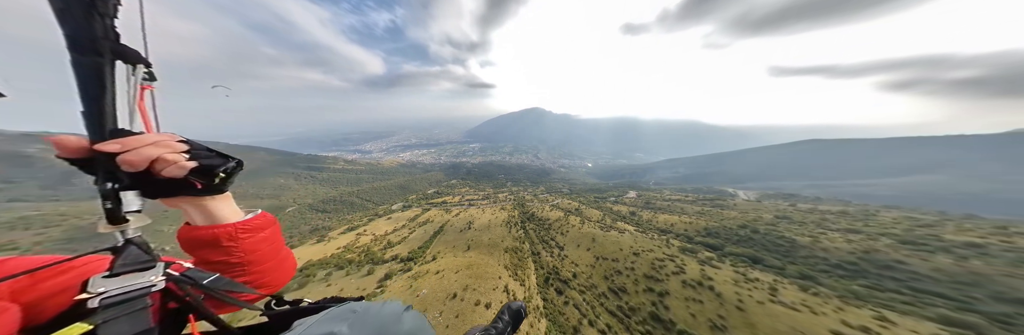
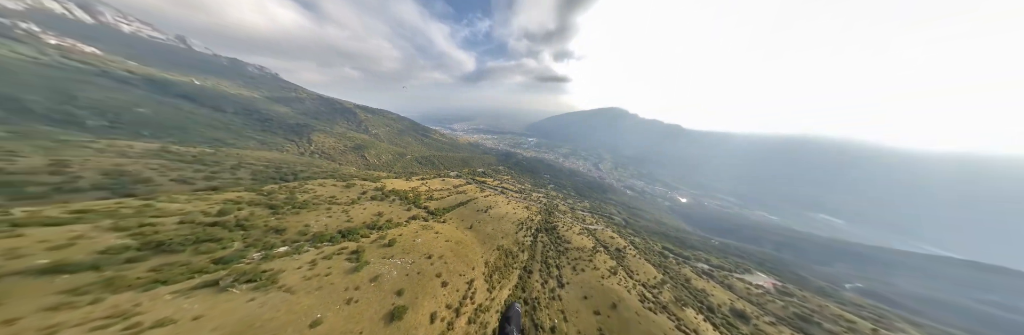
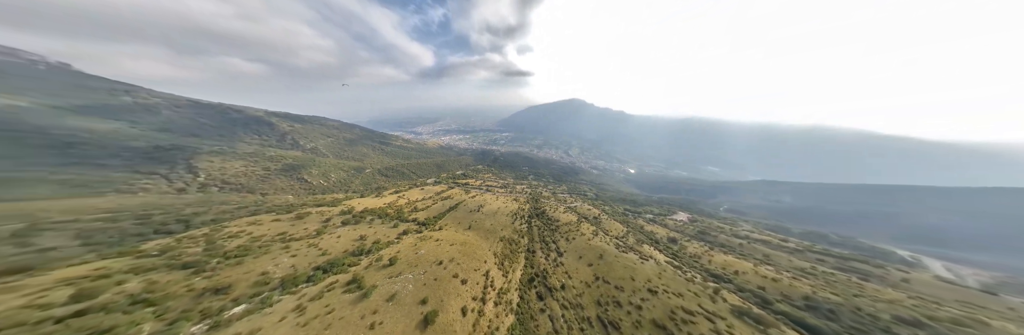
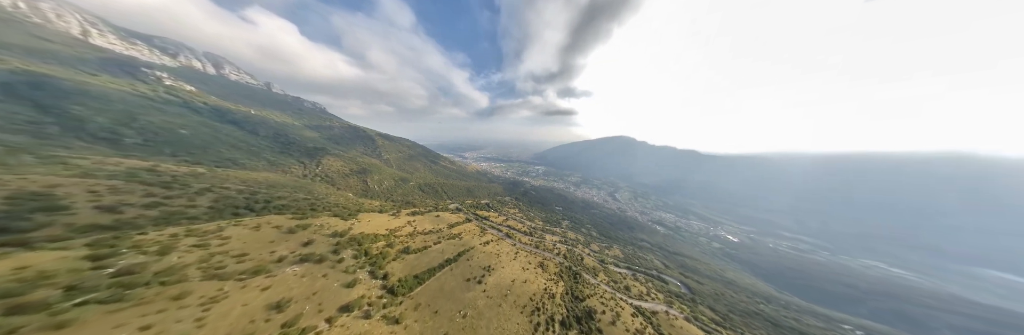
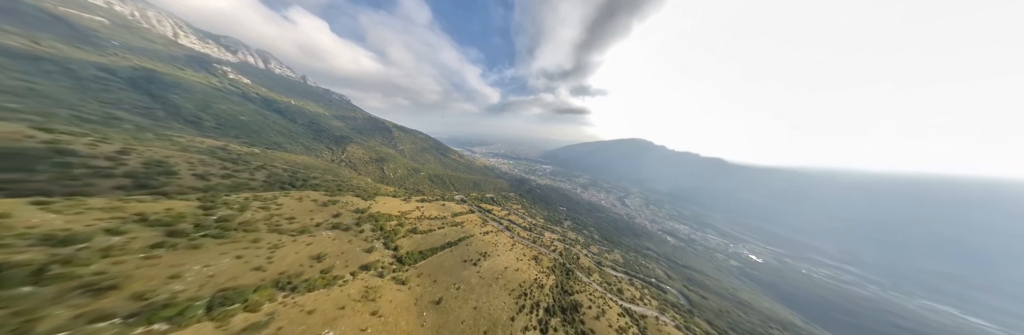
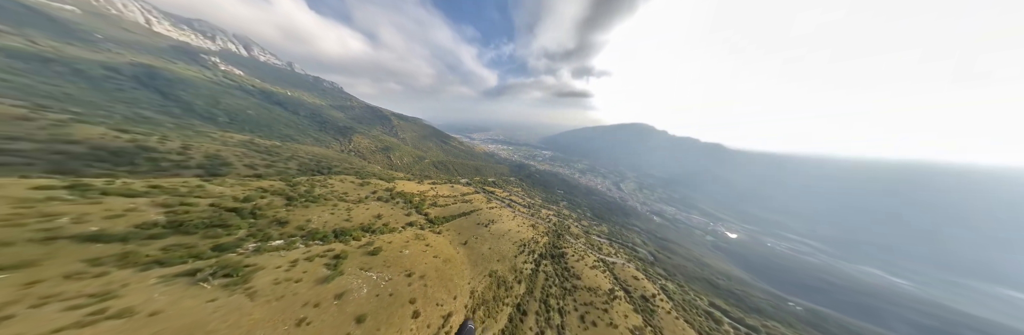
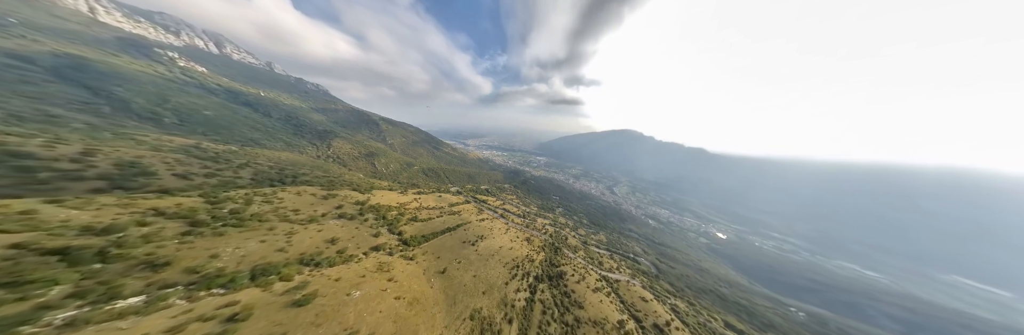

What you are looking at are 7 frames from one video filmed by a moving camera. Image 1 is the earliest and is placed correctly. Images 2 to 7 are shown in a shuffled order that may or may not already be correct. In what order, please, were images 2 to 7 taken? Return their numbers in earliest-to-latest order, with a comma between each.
3, 2, 6, 7, 5, 4
